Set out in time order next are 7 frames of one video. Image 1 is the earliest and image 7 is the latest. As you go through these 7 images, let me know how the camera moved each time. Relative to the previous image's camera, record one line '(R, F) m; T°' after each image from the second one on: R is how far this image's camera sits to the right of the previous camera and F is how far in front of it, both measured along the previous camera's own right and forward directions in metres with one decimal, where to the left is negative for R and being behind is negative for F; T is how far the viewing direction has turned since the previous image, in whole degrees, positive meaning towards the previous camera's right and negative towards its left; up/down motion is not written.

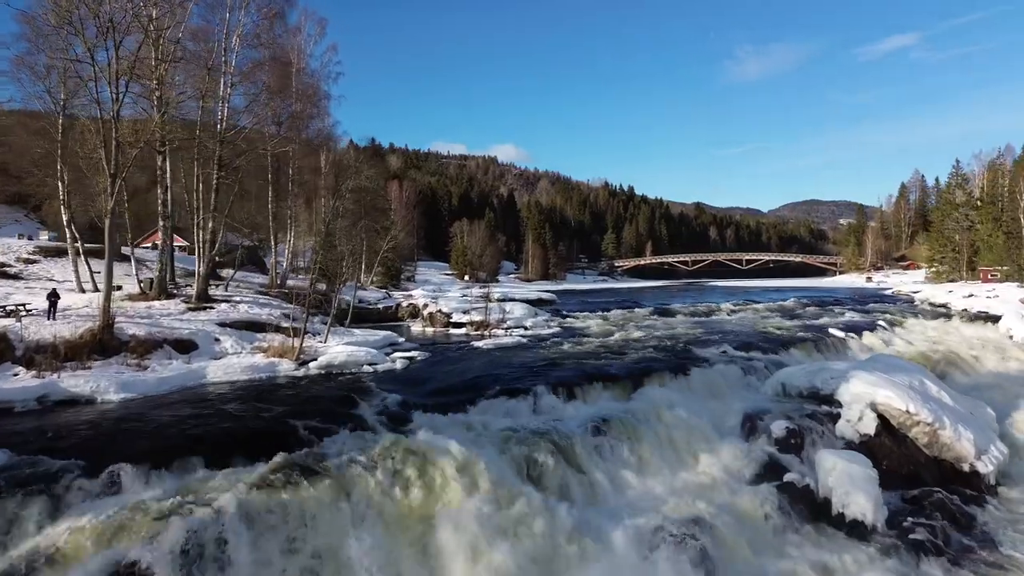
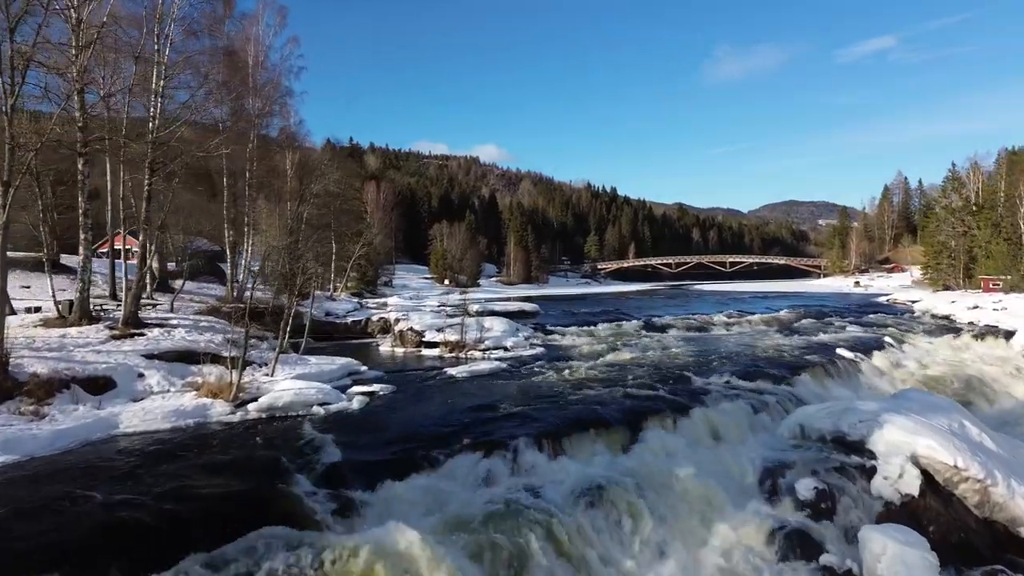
(+0.1, +2.0) m; +1°
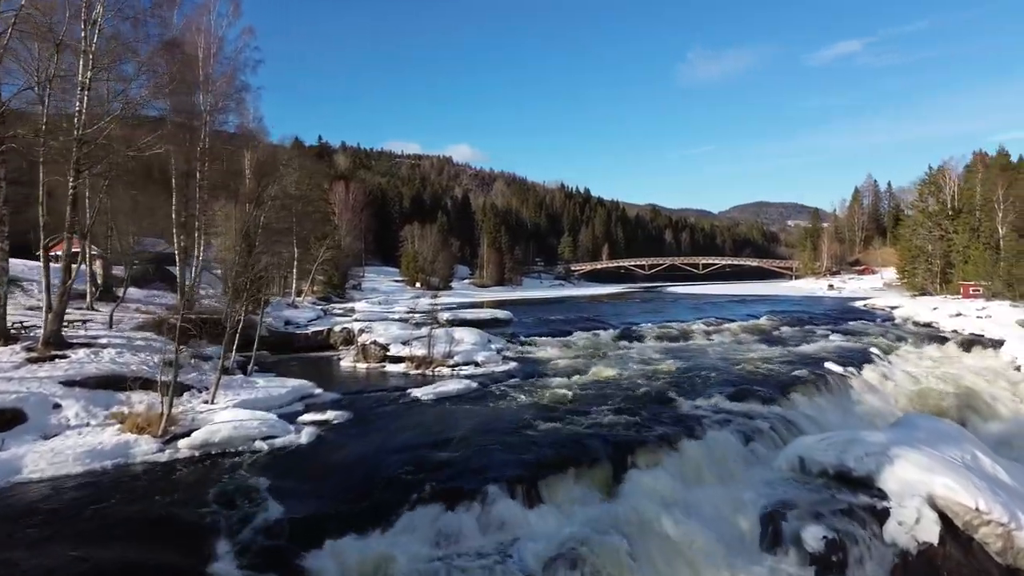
(+0.1, +1.3) m; +2°
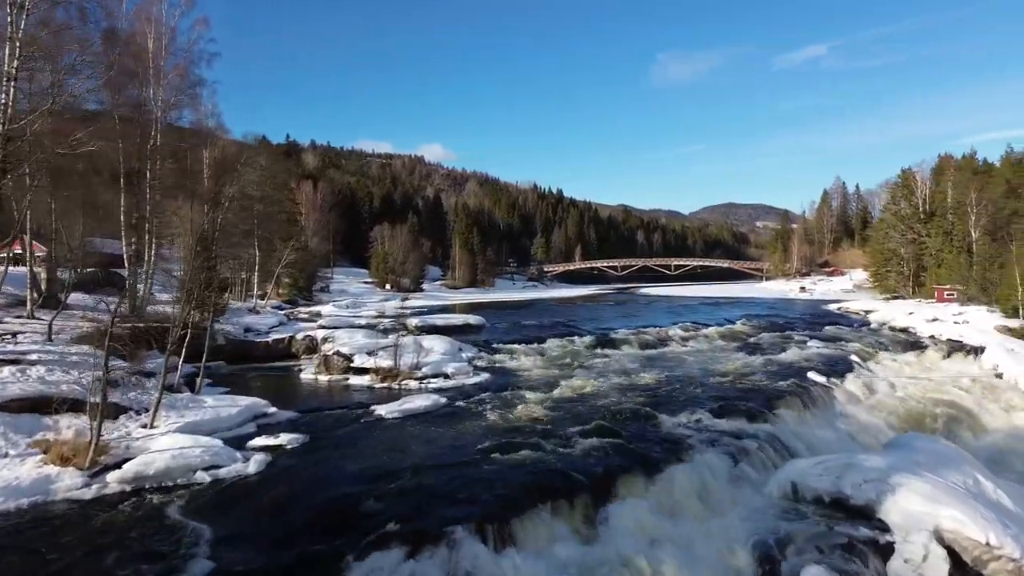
(0.0, +0.9) m; +2°
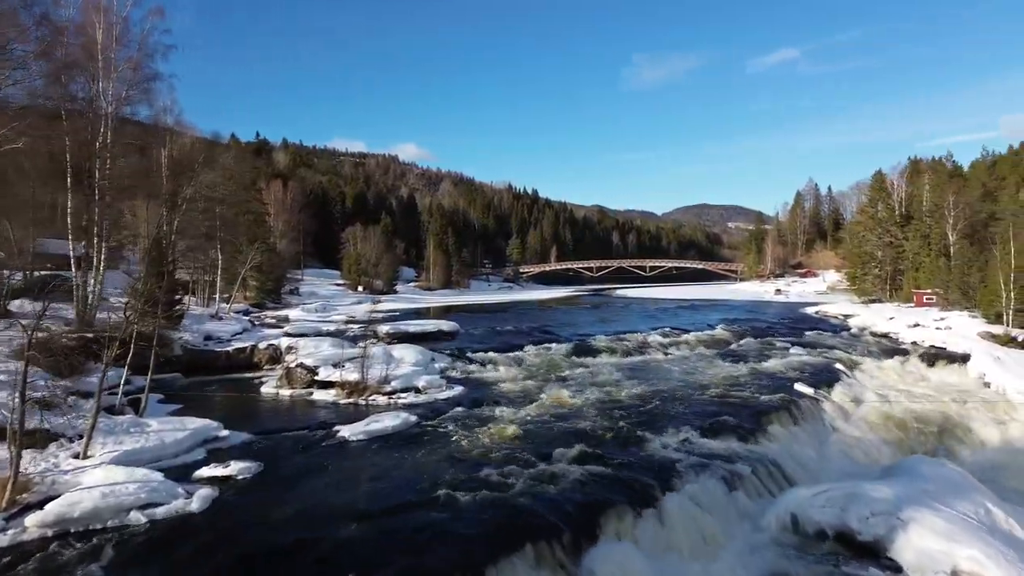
(0.0, +0.9) m; +2°
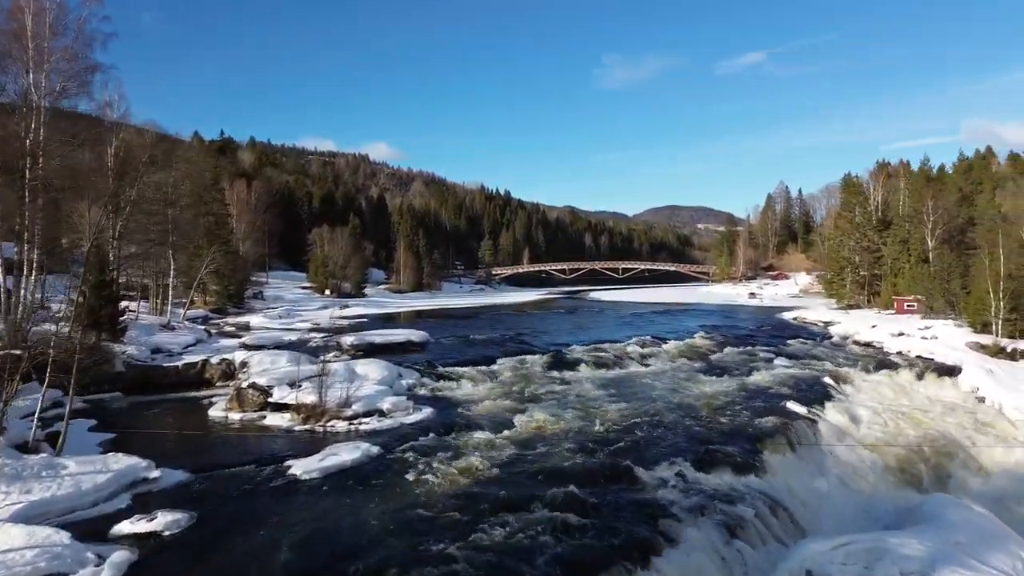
(0.0, +1.3) m; +2°
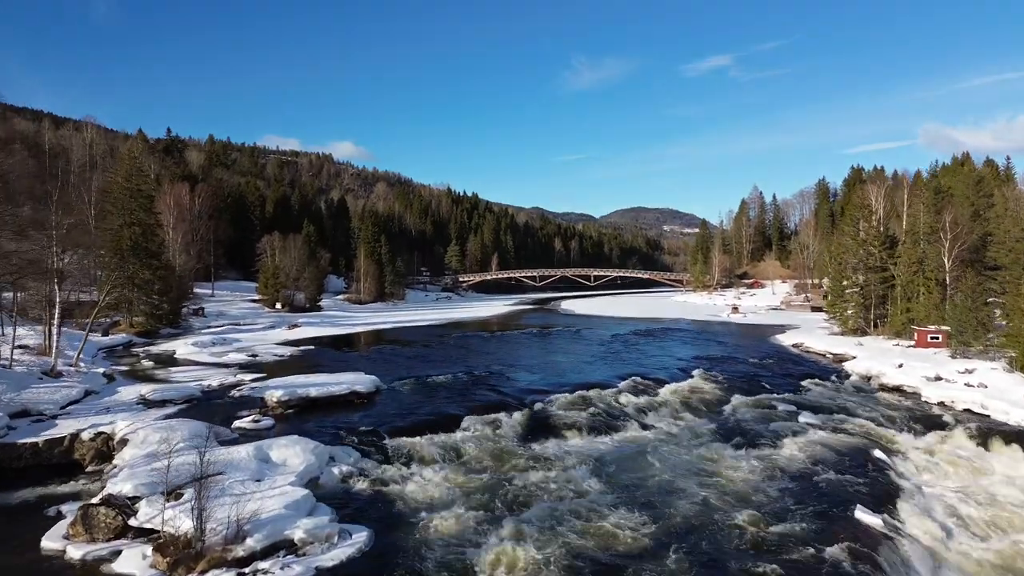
(0.0, +4.4) m; +3°
